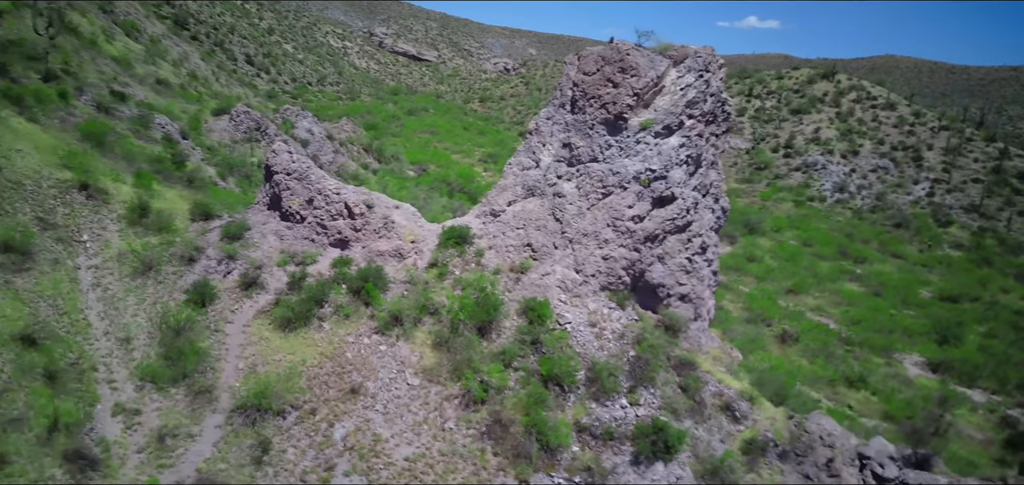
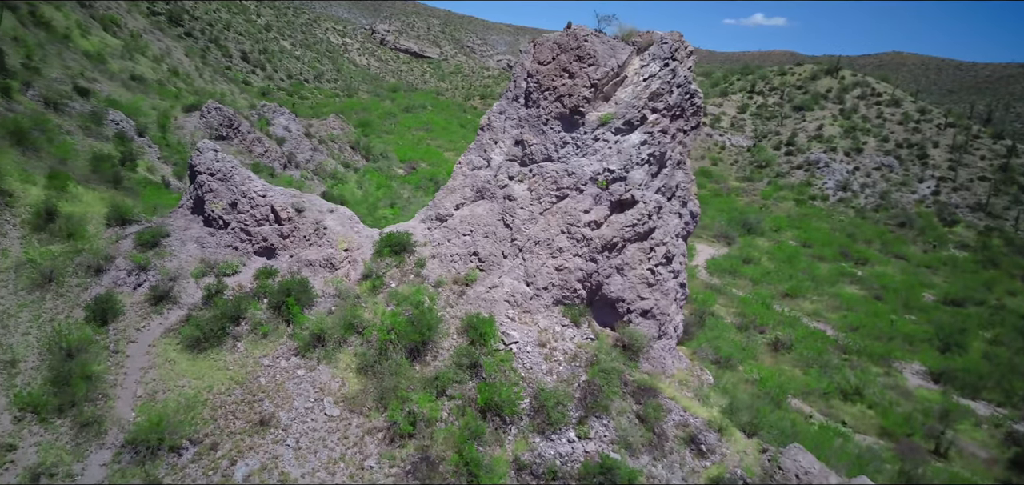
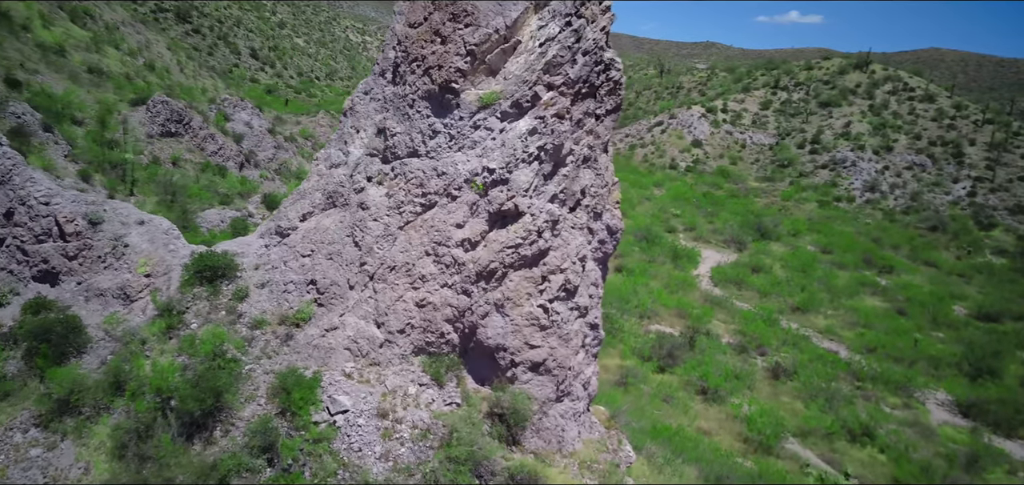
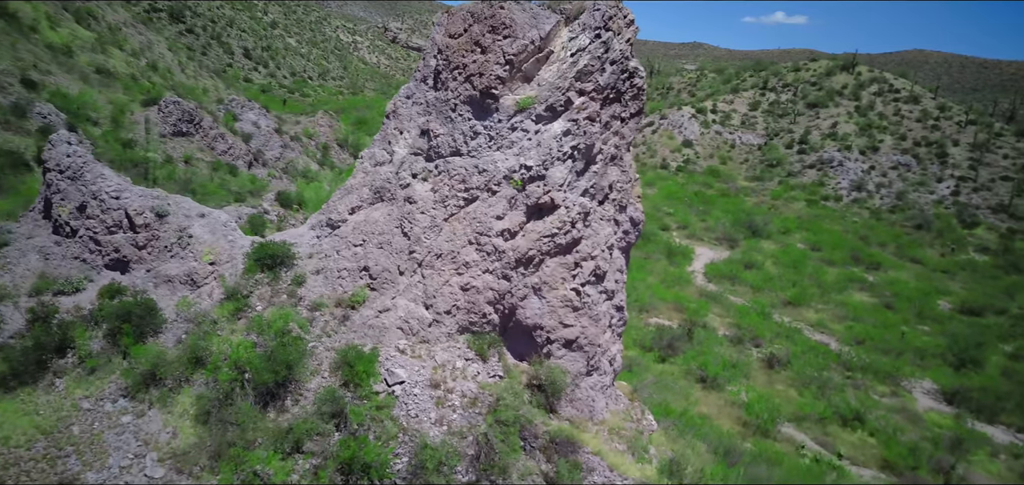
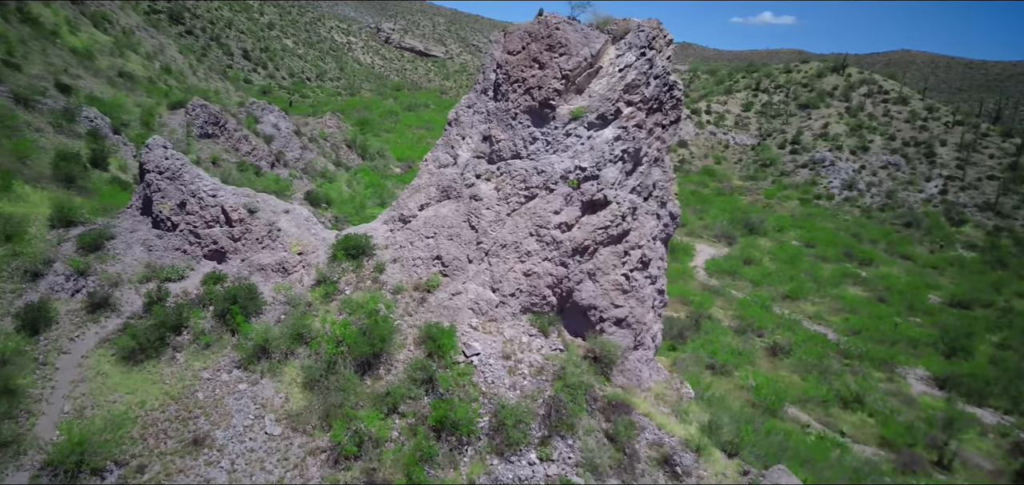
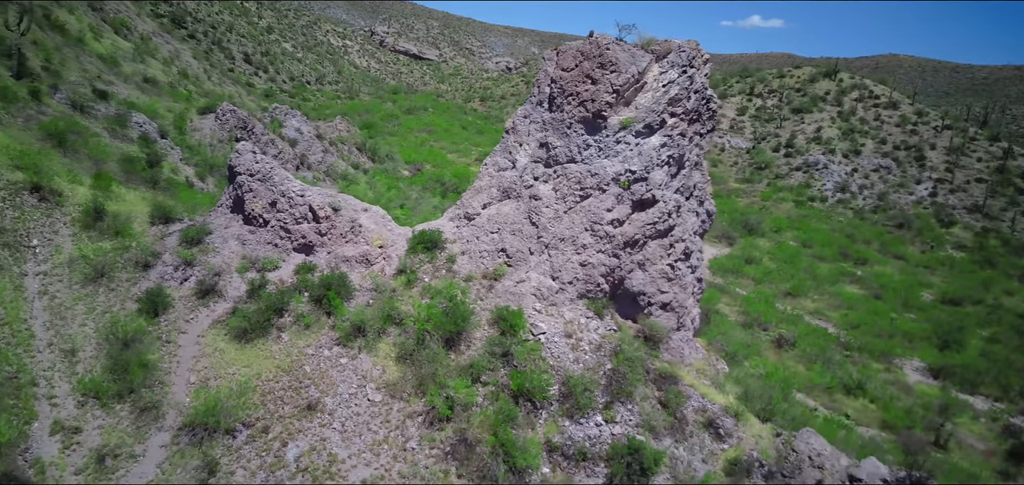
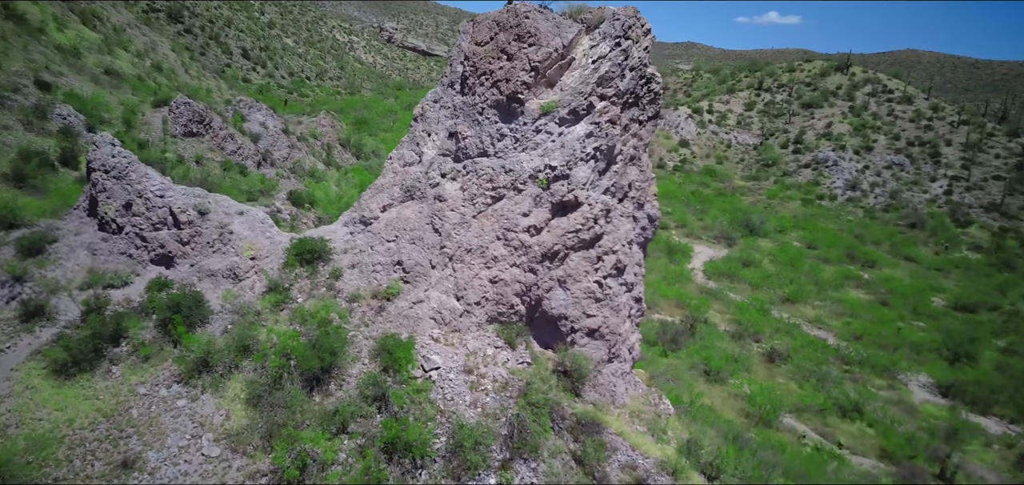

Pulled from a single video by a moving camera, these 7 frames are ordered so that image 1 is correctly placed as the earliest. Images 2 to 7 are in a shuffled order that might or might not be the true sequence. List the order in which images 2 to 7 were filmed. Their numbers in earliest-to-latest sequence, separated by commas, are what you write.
6, 2, 5, 7, 4, 3
